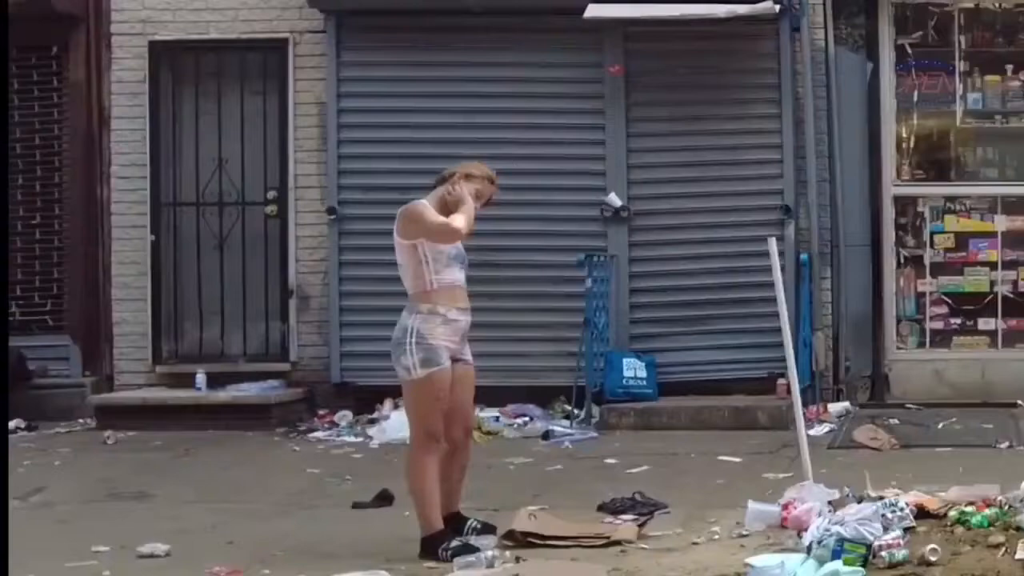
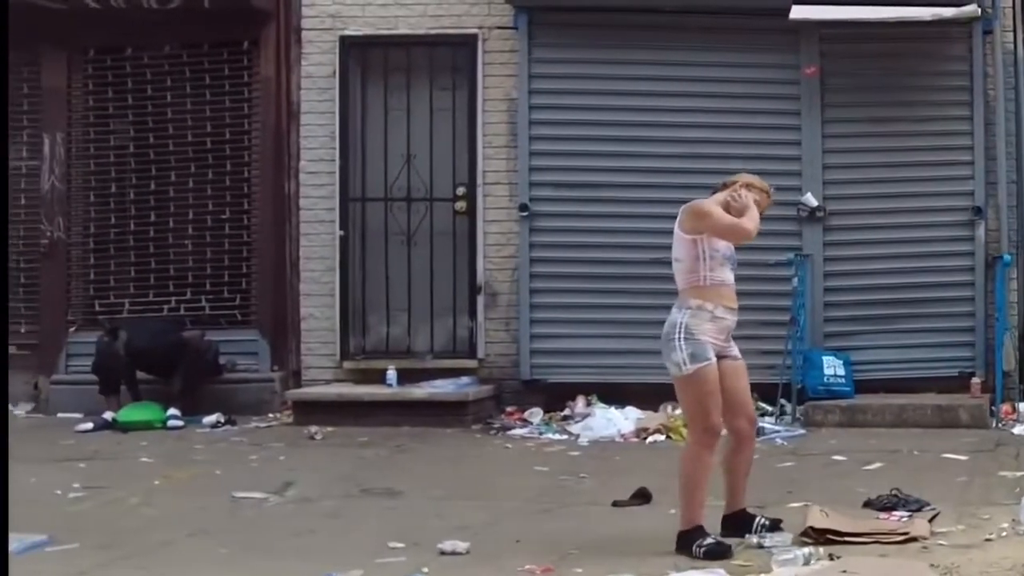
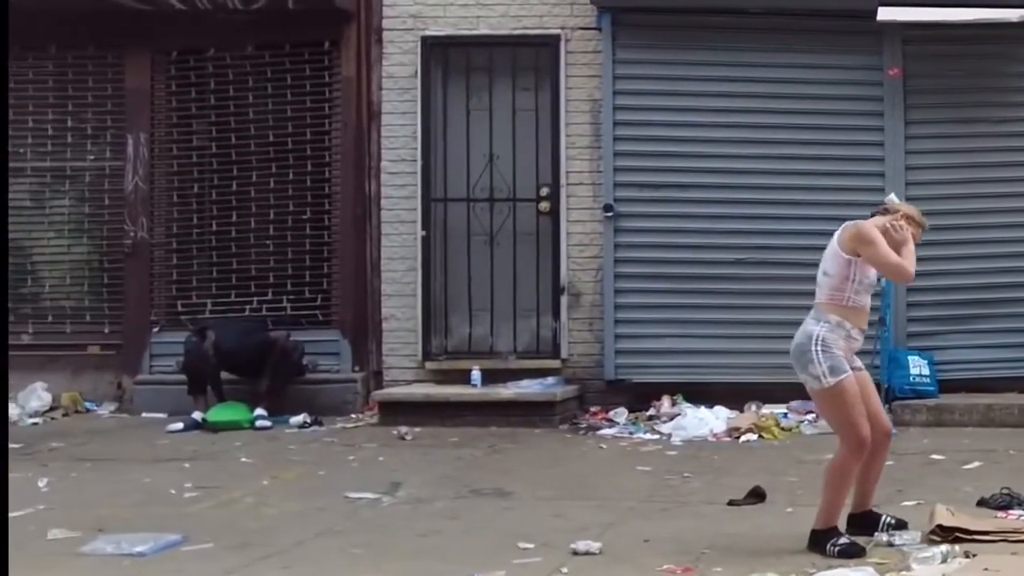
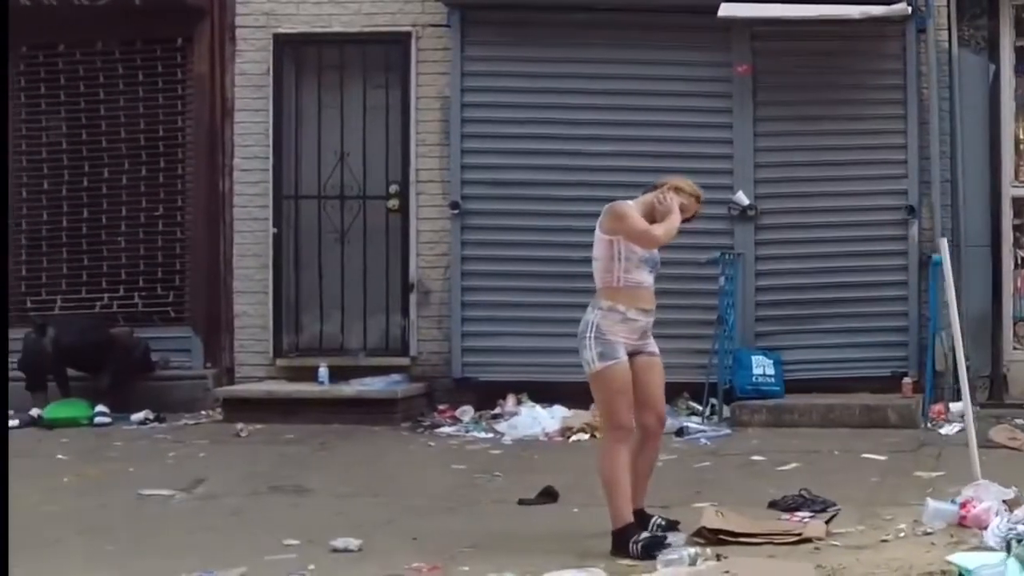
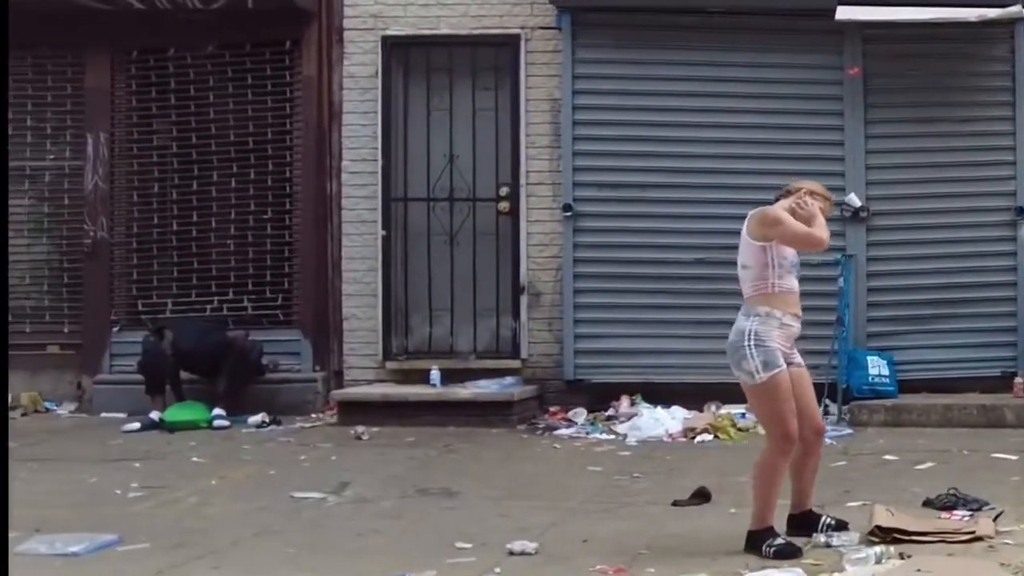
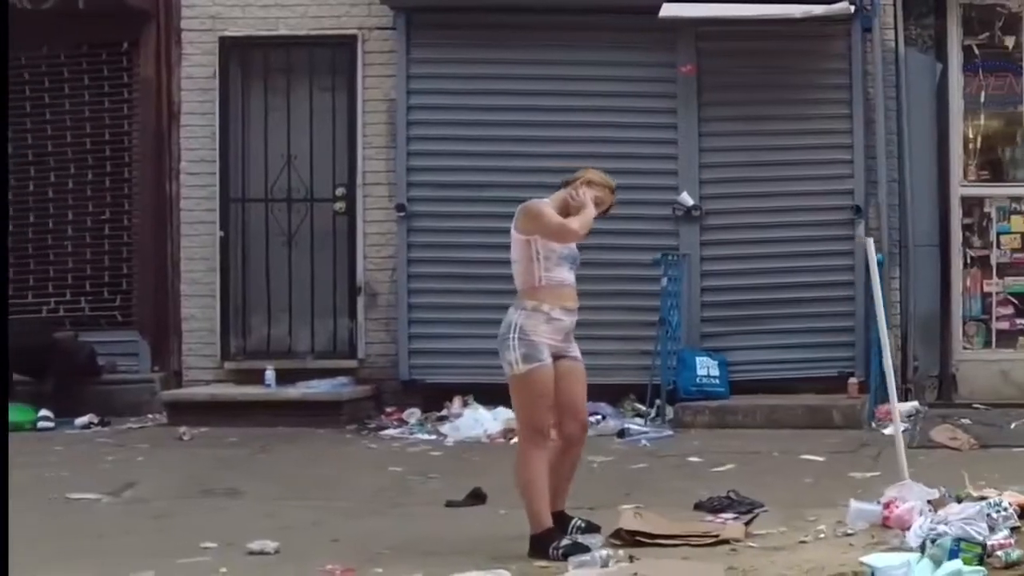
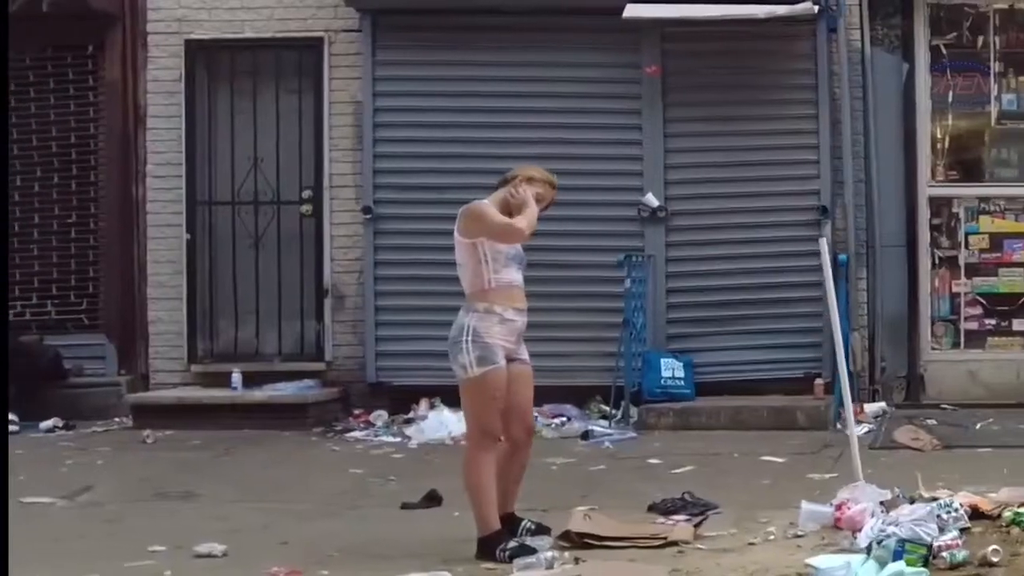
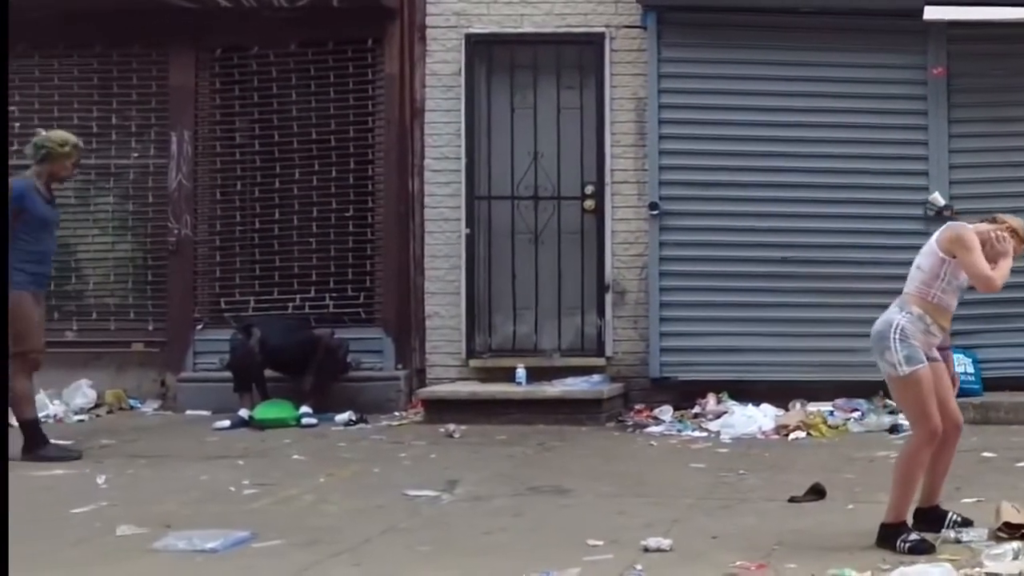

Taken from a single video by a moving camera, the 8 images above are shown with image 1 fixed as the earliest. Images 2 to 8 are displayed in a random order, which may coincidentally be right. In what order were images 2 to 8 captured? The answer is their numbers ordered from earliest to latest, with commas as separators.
7, 6, 4, 2, 5, 3, 8
